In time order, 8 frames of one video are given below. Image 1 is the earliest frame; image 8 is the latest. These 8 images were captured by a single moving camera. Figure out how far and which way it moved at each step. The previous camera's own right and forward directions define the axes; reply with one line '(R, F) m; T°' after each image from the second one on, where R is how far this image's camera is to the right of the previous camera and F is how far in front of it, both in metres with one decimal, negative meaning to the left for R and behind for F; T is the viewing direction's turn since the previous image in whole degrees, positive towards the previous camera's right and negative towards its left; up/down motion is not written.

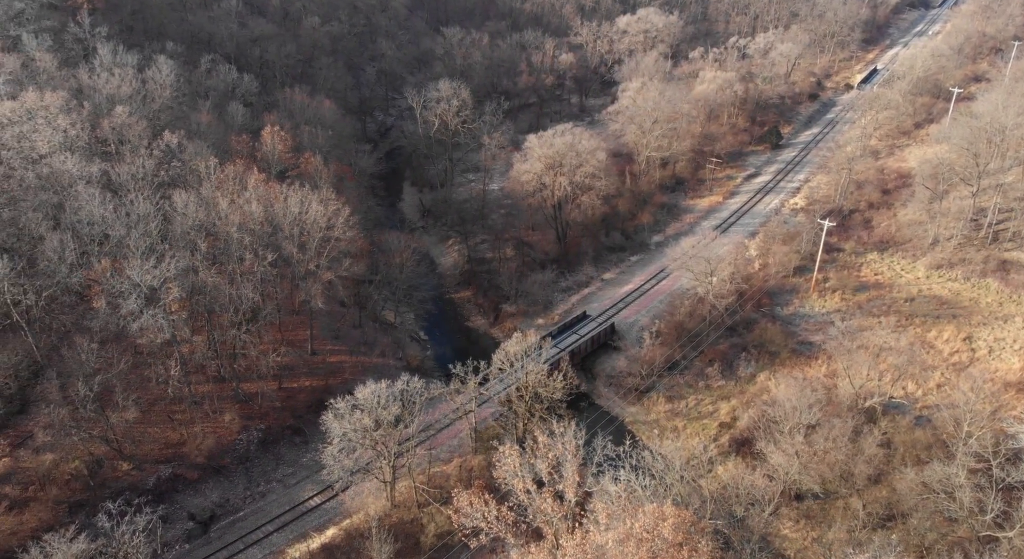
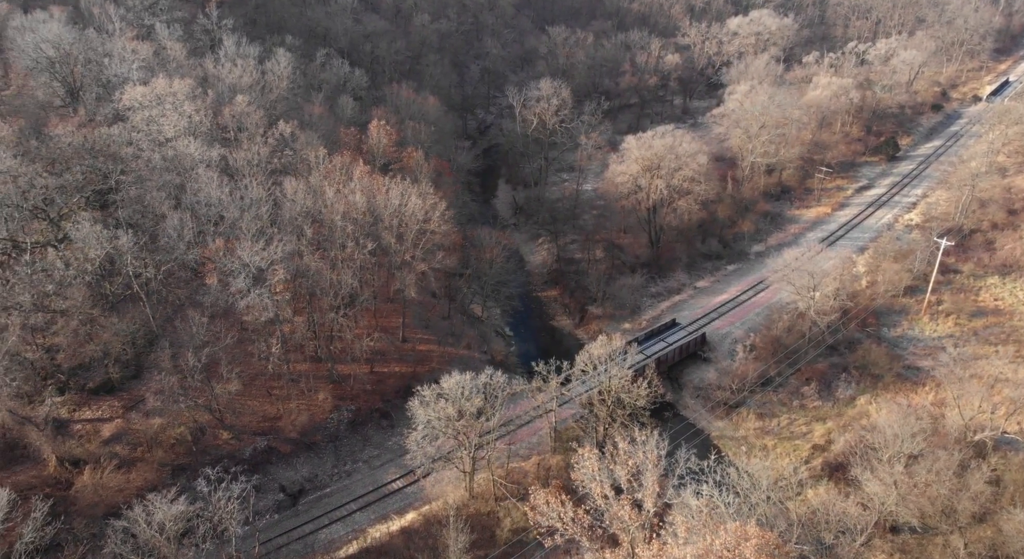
(+0.8, 0.0) m; -7°
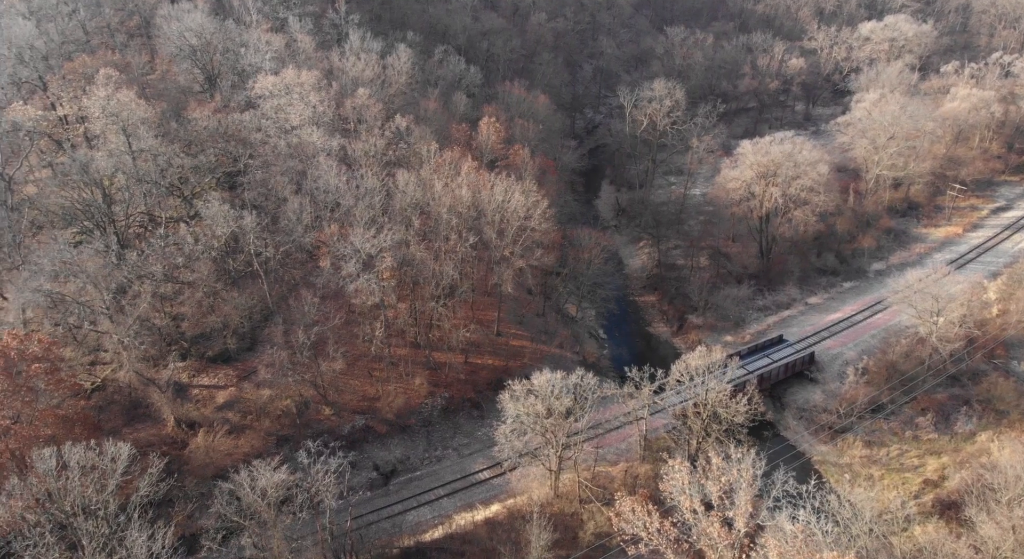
(+0.9, 0.0) m; -8°
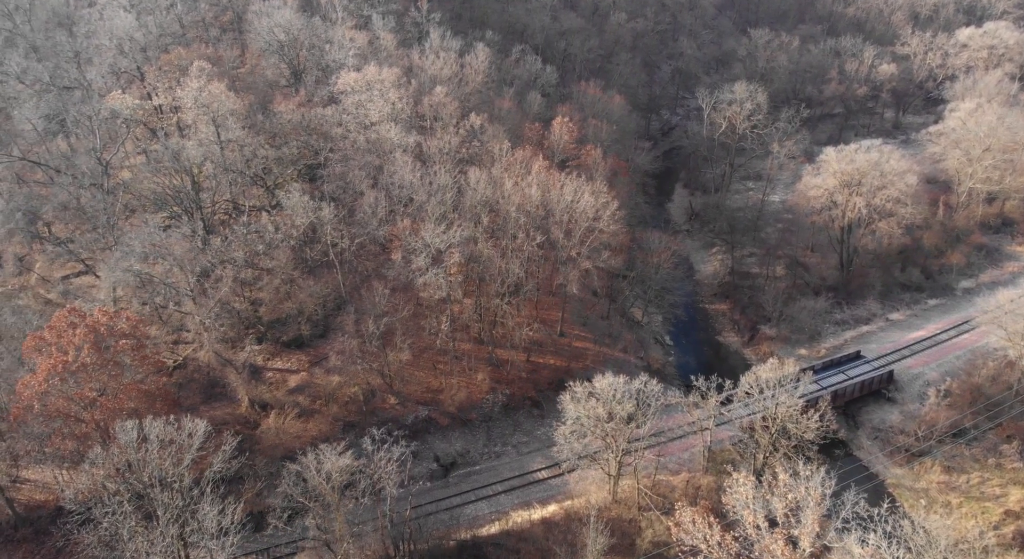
(+0.6, -0.1) m; -6°
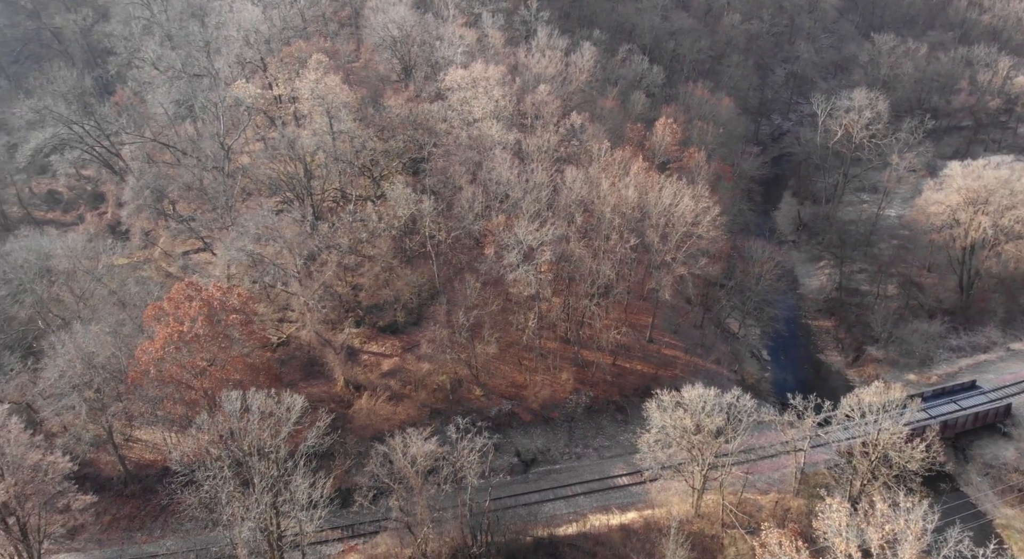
(+0.9, 0.0) m; -8°
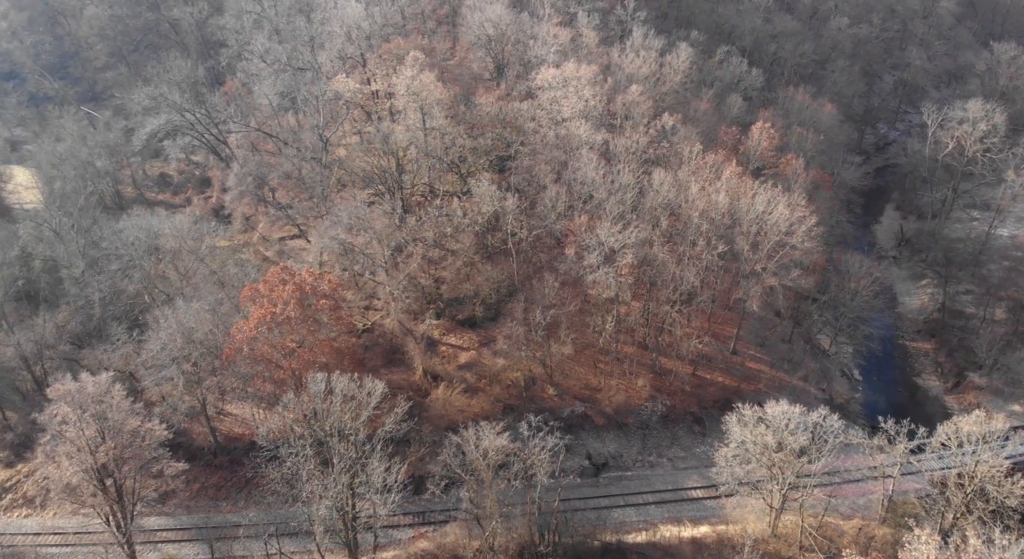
(+0.7, 0.0) m; -7°
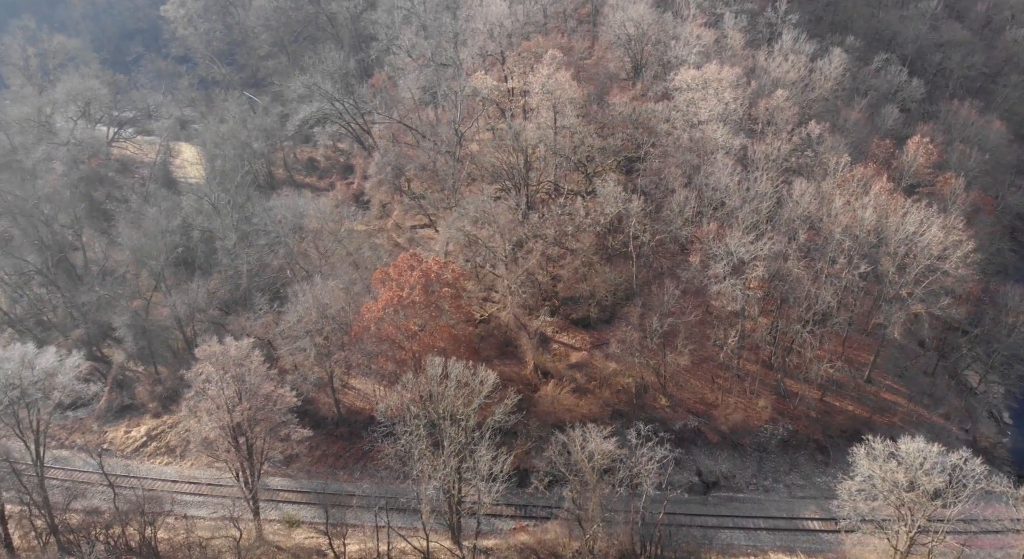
(+1.1, +0.1) m; -10°
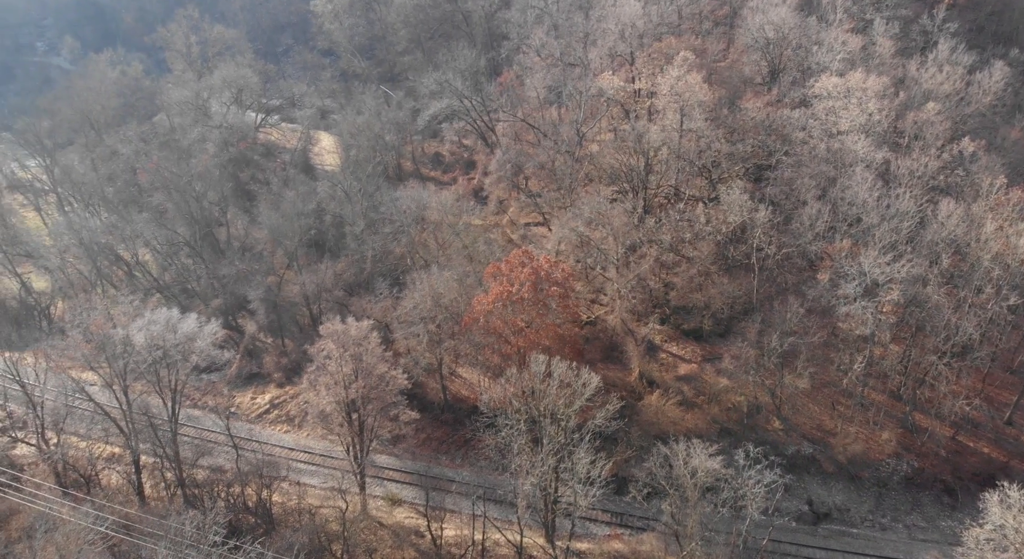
(+1.0, 0.0) m; -9°
